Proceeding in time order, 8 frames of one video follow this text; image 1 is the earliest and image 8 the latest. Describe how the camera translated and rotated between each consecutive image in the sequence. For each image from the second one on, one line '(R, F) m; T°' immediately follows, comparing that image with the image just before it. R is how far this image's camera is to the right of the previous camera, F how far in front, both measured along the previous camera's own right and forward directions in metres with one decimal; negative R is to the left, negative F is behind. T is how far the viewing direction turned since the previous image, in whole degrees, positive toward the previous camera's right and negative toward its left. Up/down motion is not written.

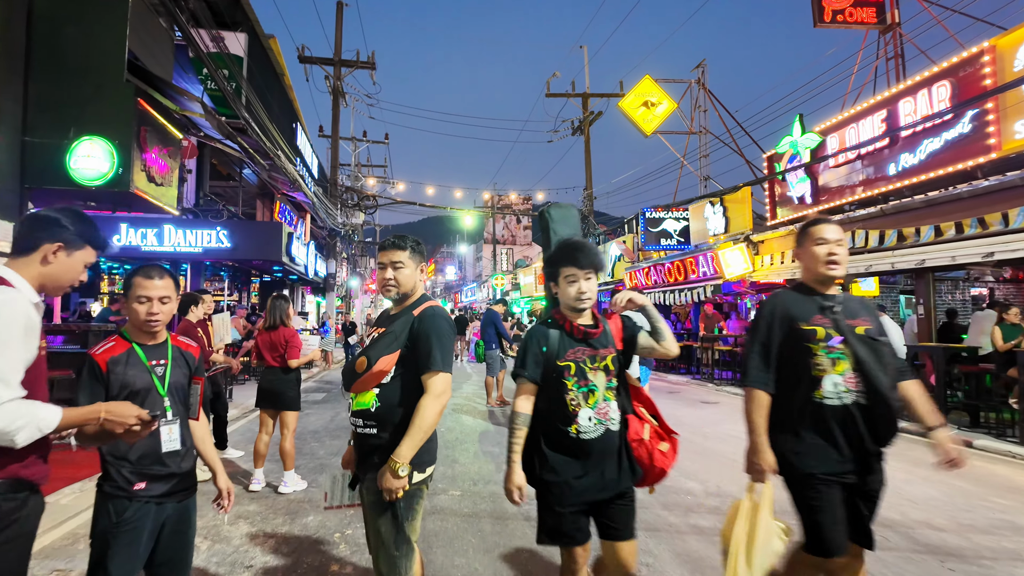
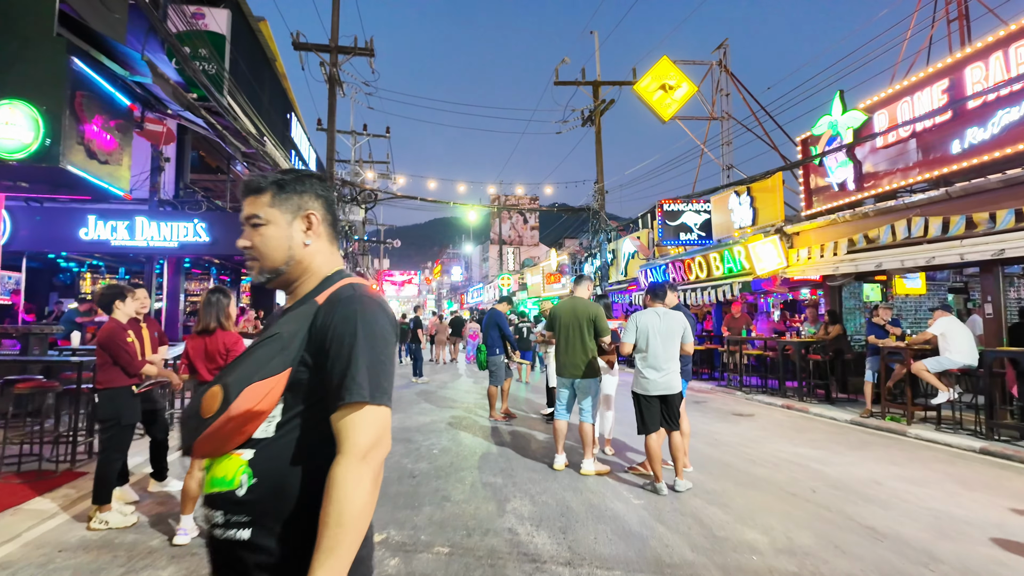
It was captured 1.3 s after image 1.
(0.0, +1.2) m; -1°
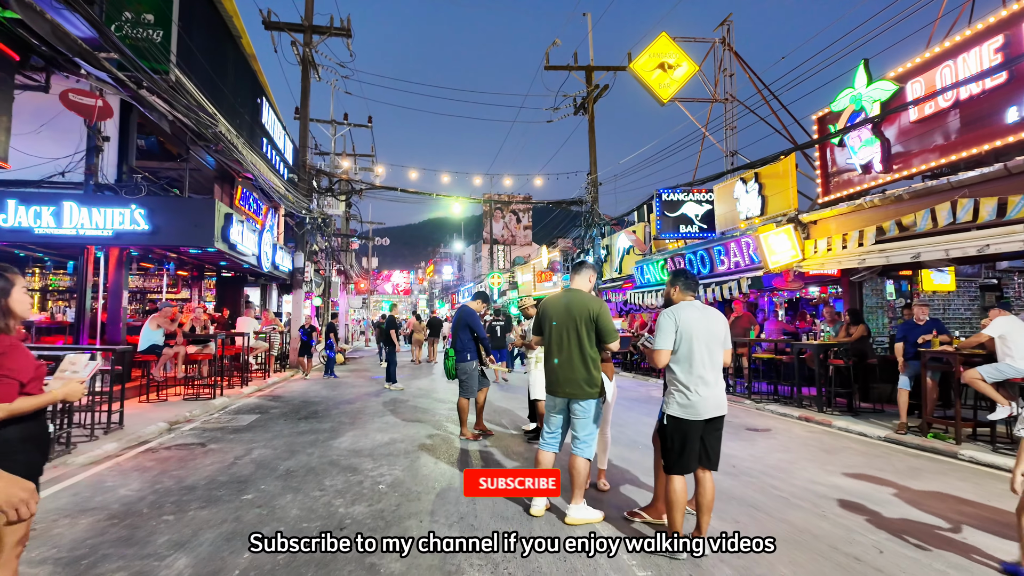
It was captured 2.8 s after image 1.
(+0.2, +1.3) m; +1°
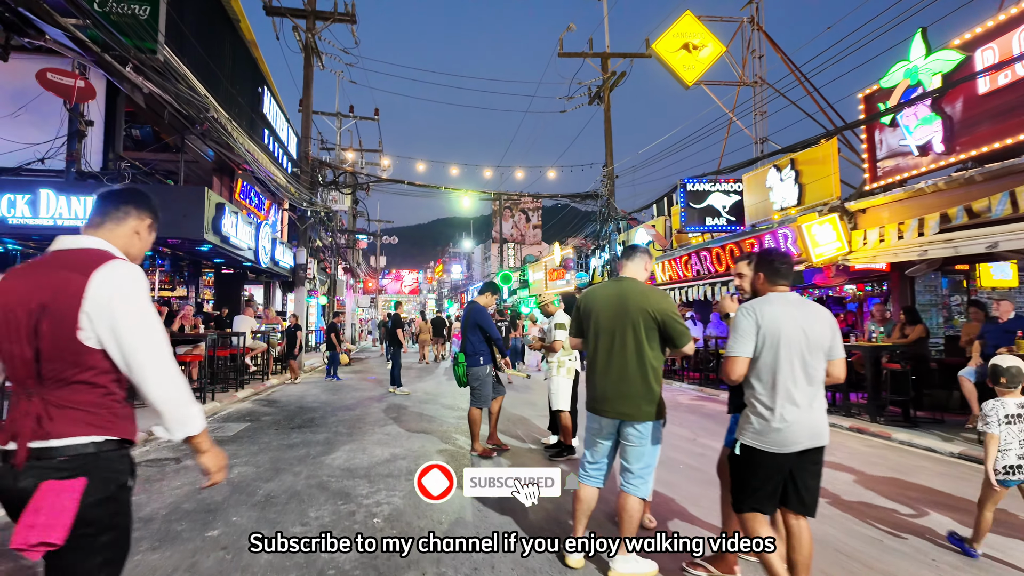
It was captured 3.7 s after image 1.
(-0.1, +0.9) m; -1°
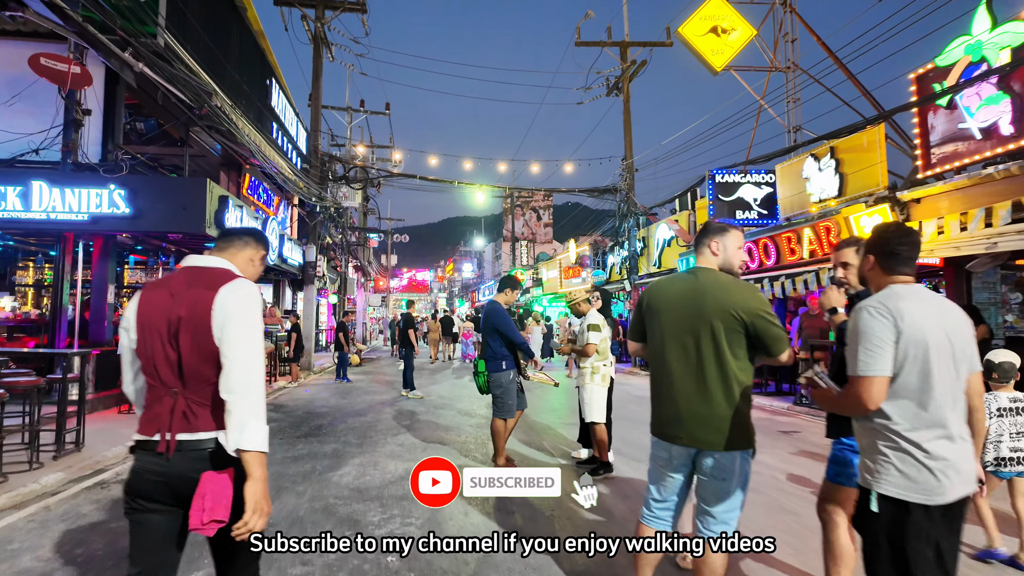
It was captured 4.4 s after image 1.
(-0.2, +0.6) m; -1°
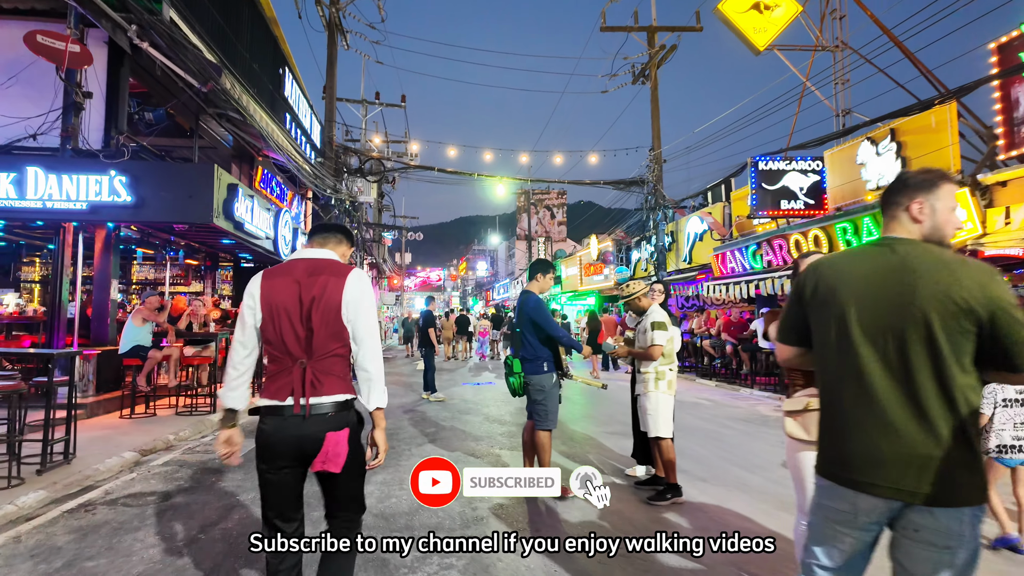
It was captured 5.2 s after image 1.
(-0.3, +0.8) m; -1°
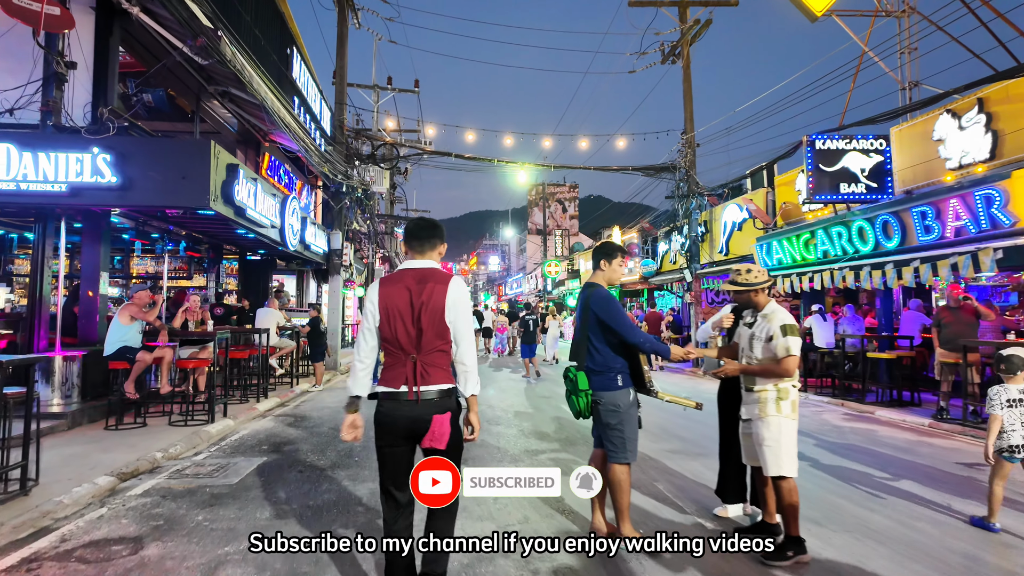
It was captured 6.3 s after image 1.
(-0.3, +1.1) m; -1°
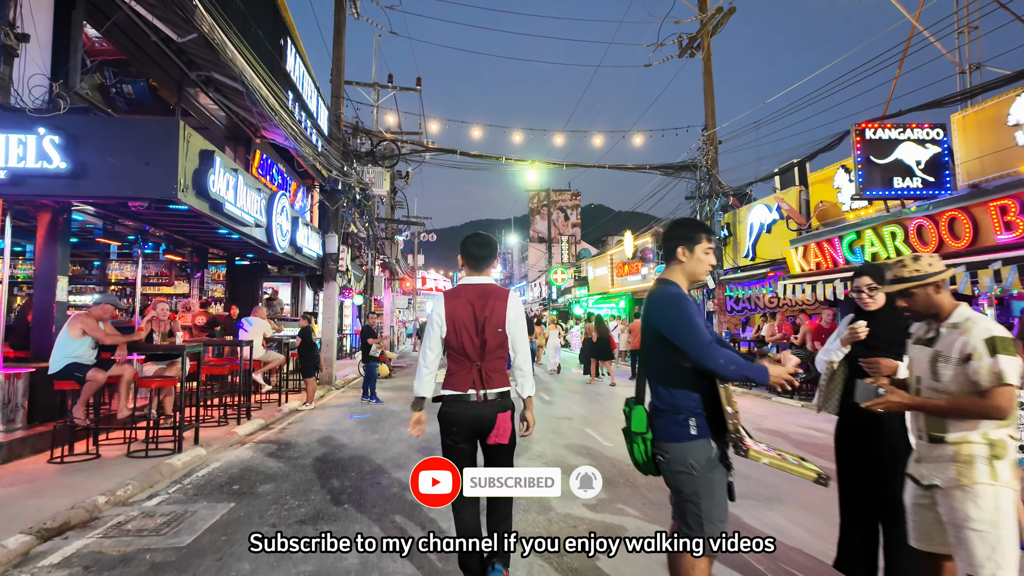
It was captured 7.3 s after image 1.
(-0.2, +1.1) m; 0°
